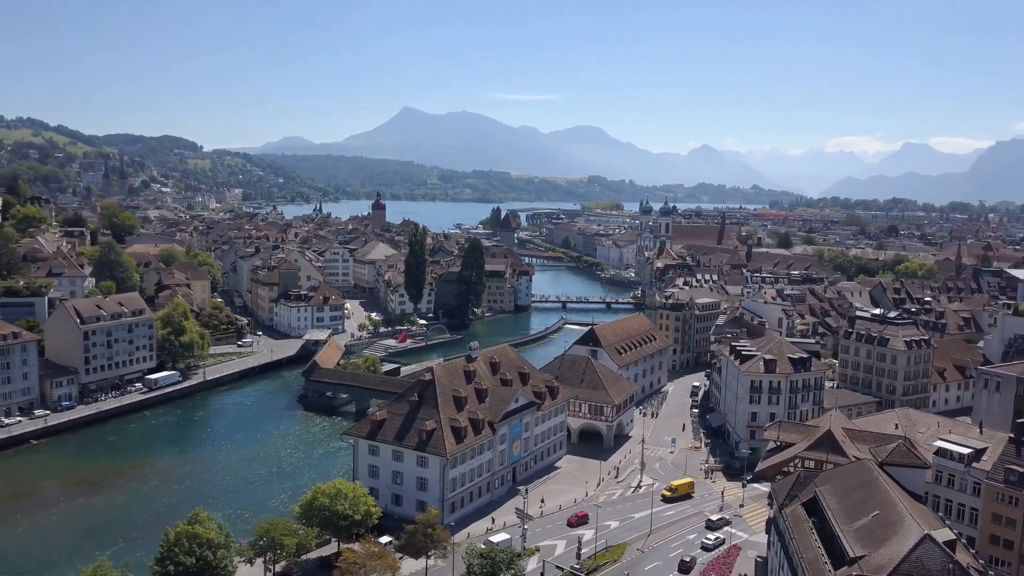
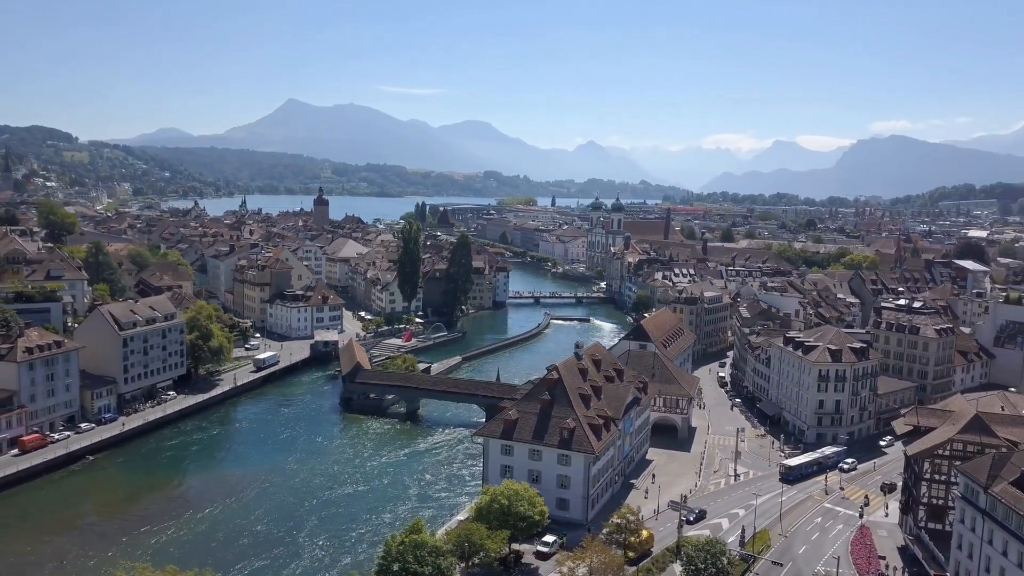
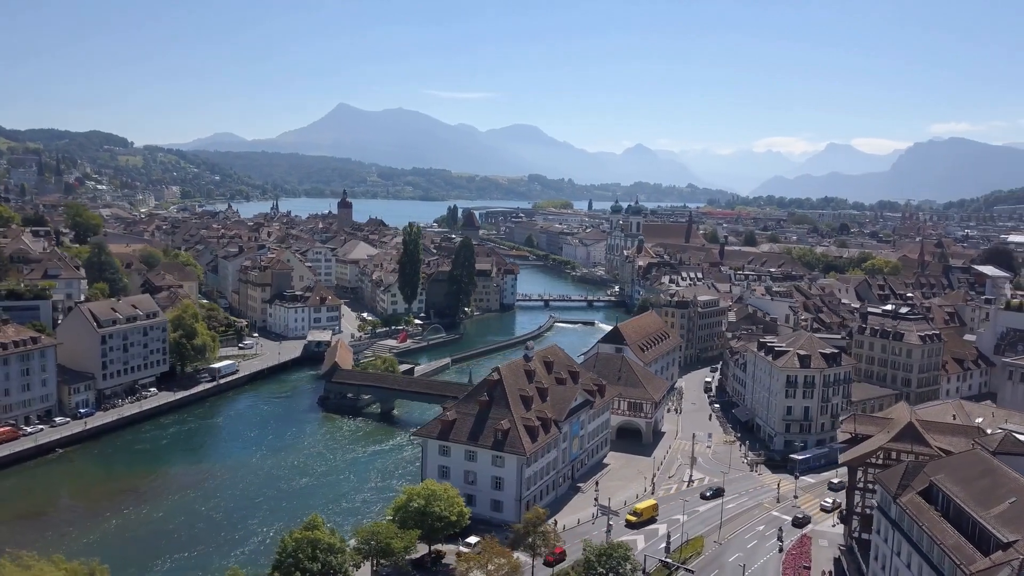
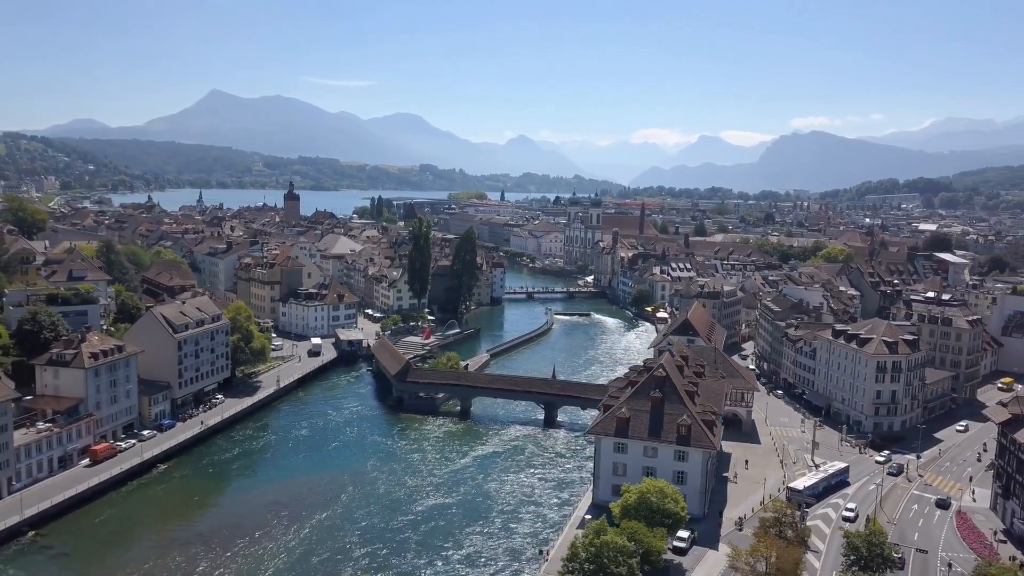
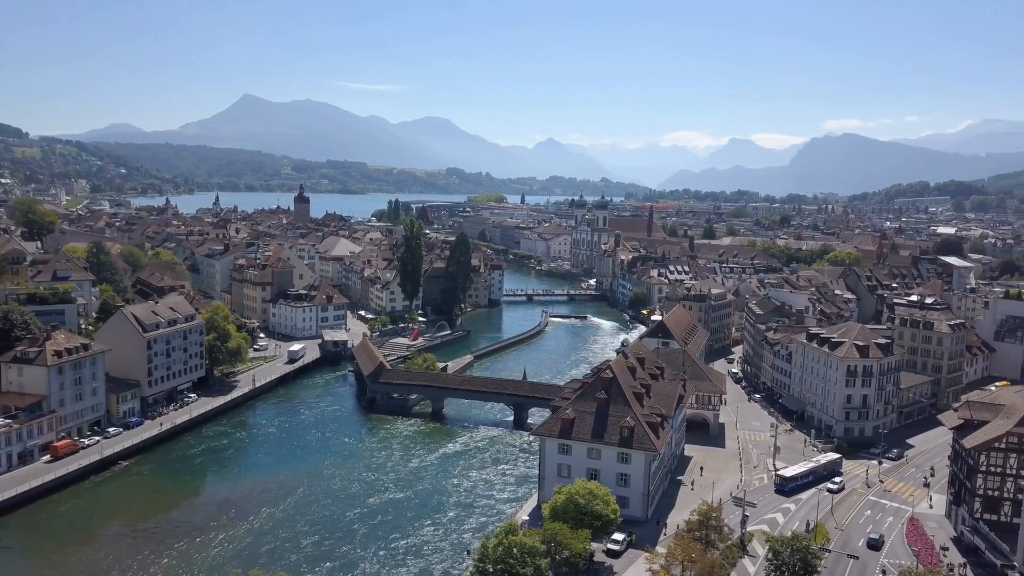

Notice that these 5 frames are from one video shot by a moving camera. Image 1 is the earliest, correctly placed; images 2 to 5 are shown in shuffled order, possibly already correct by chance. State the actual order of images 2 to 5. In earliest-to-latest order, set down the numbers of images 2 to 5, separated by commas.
3, 2, 5, 4
